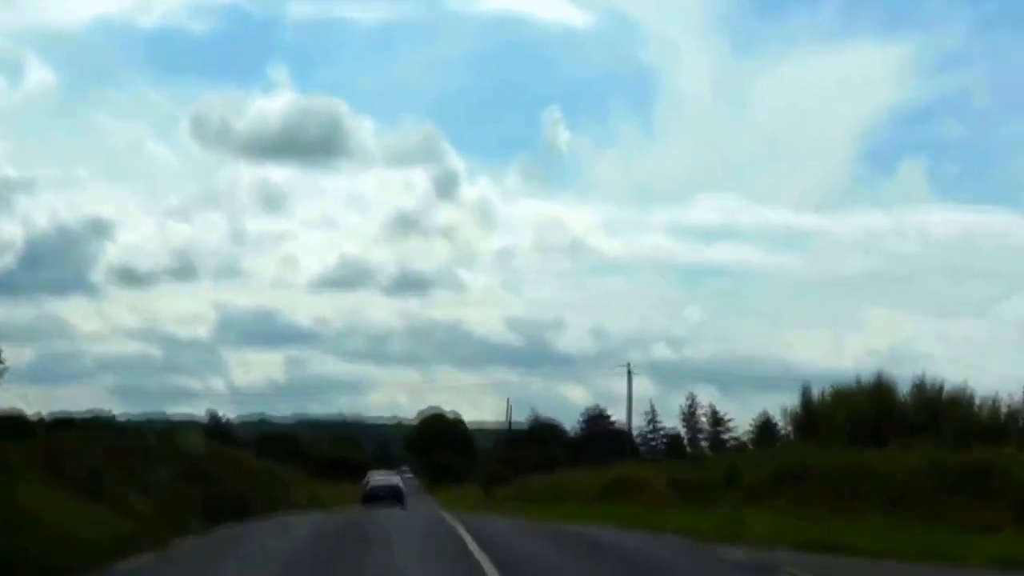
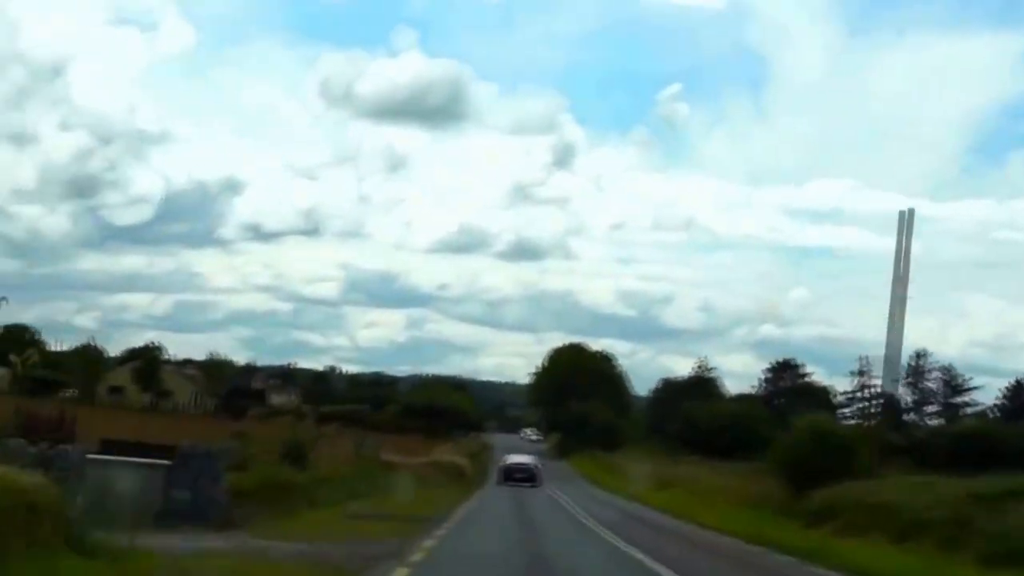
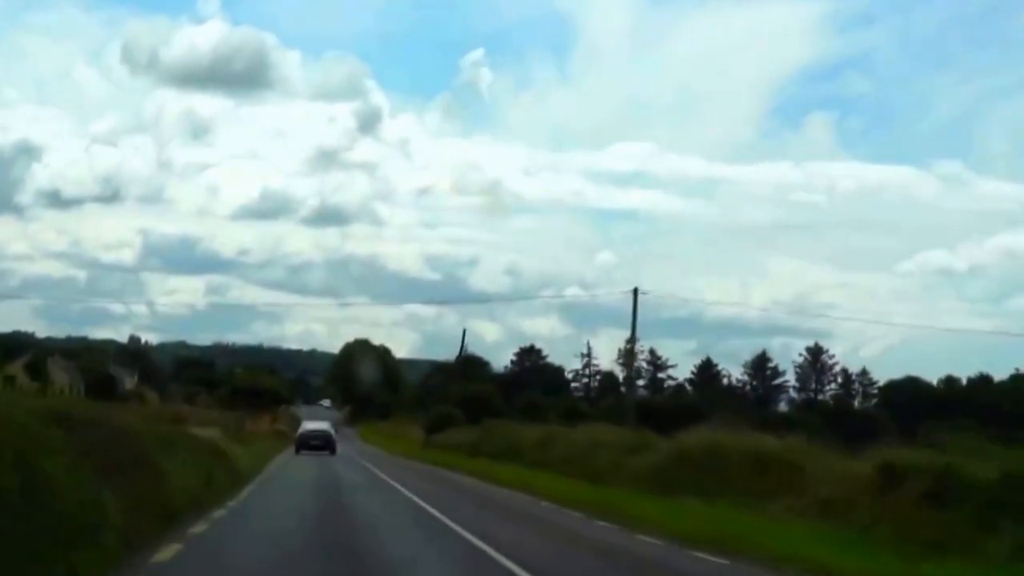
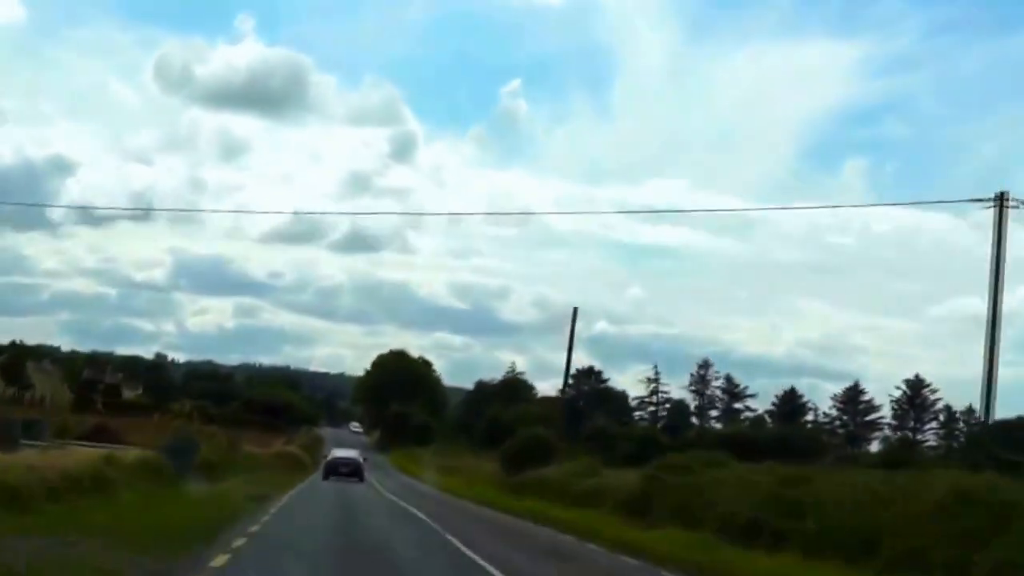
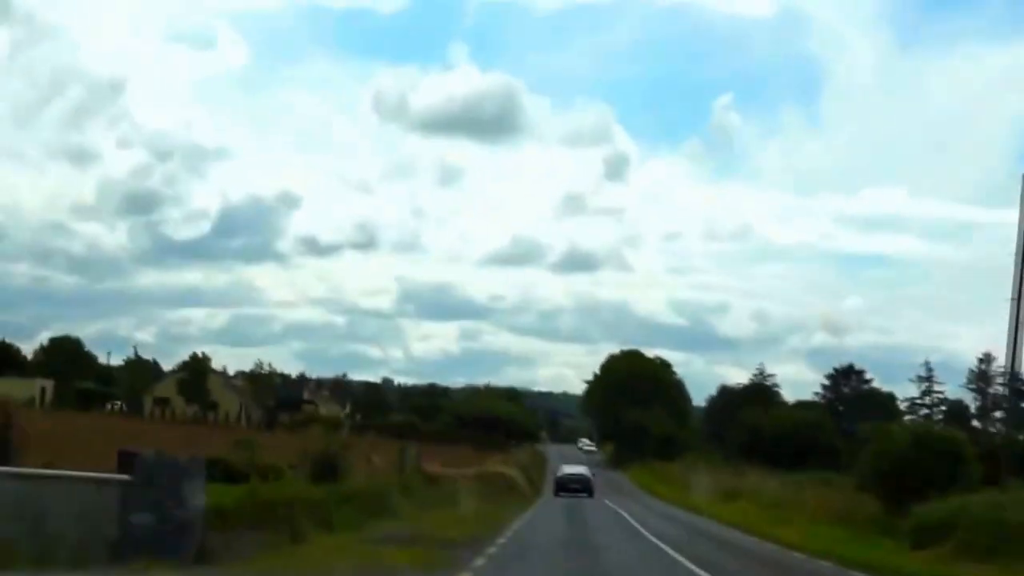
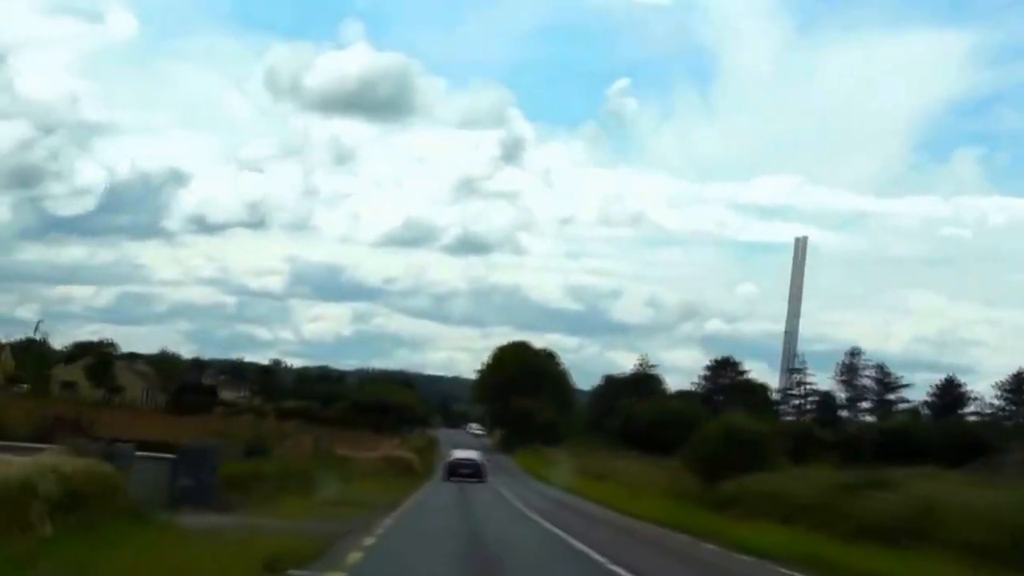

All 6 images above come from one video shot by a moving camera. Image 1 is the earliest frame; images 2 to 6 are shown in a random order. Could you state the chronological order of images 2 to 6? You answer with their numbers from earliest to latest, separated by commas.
3, 4, 6, 2, 5
